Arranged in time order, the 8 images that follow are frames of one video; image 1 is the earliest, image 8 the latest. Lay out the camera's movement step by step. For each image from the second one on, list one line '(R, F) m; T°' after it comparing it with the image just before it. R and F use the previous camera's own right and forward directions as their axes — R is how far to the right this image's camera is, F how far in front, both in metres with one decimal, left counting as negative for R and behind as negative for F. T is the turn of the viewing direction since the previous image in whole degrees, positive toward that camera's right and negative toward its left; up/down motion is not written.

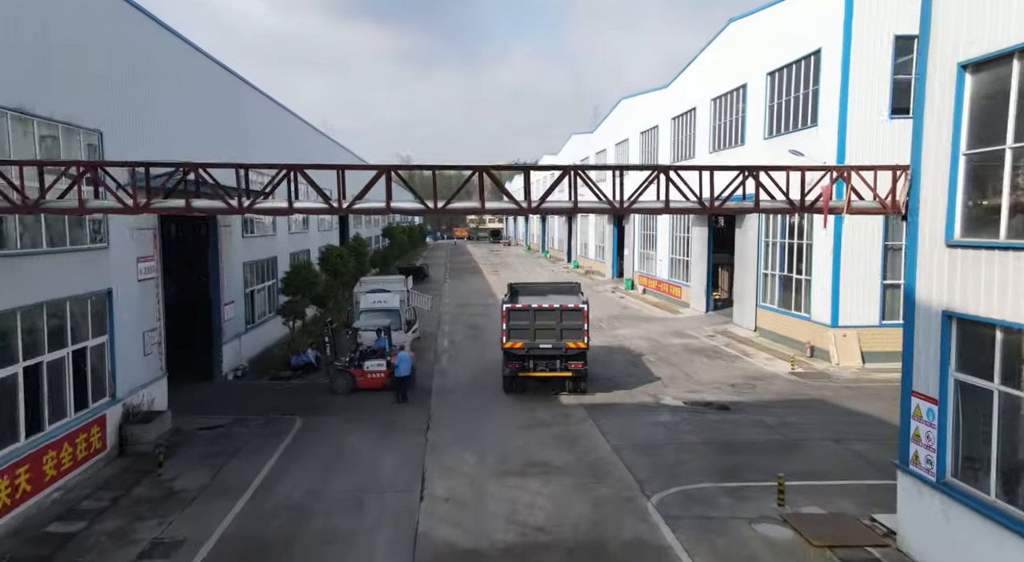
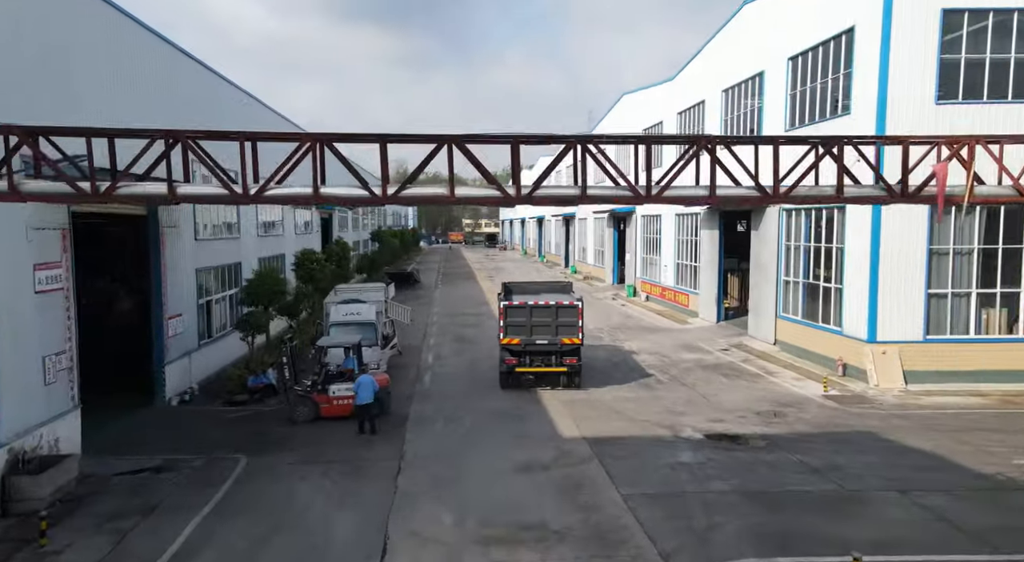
(+0.1, +2.0) m; 0°
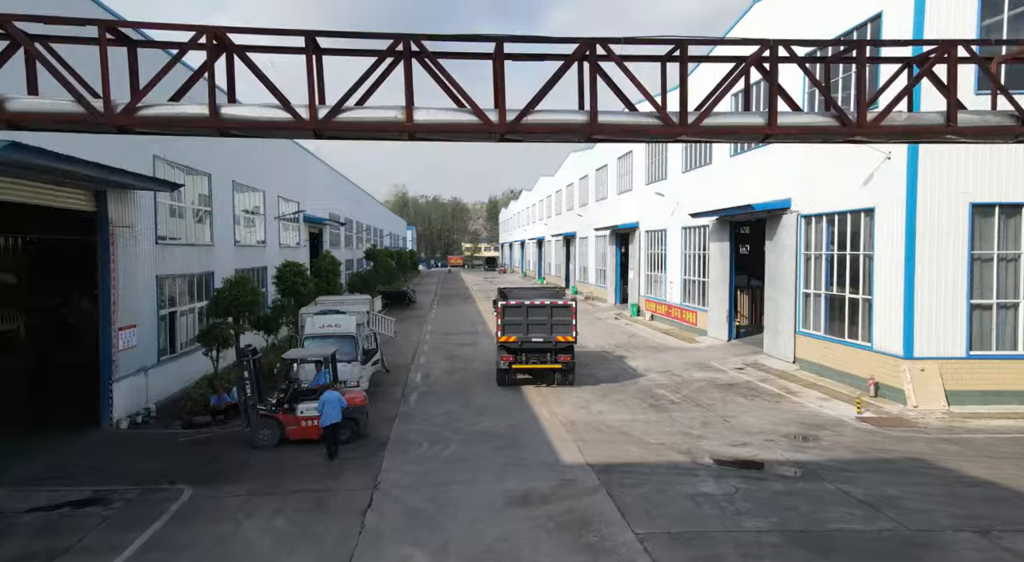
(+0.1, +1.4) m; 0°
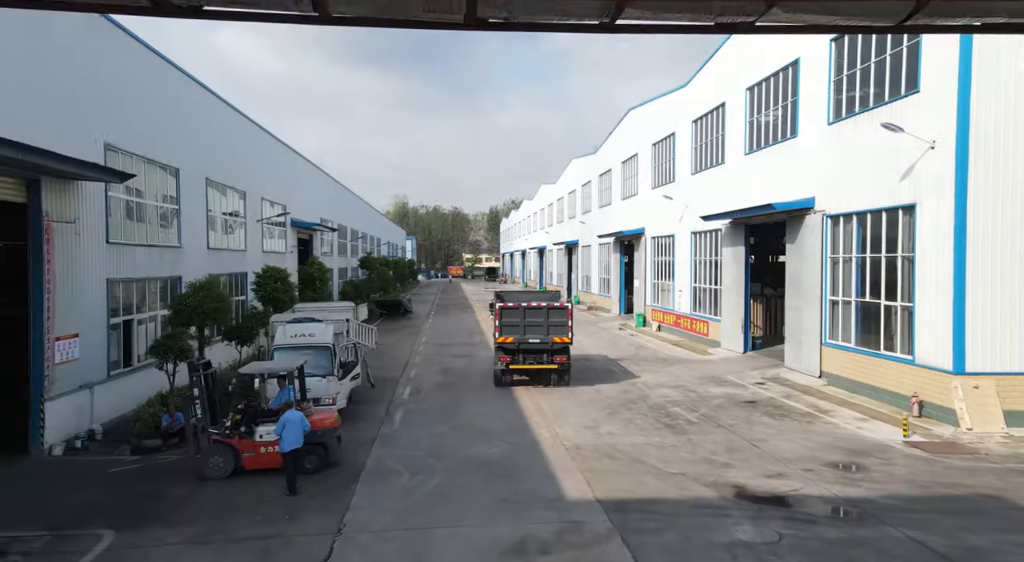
(+0.1, +1.5) m; 0°
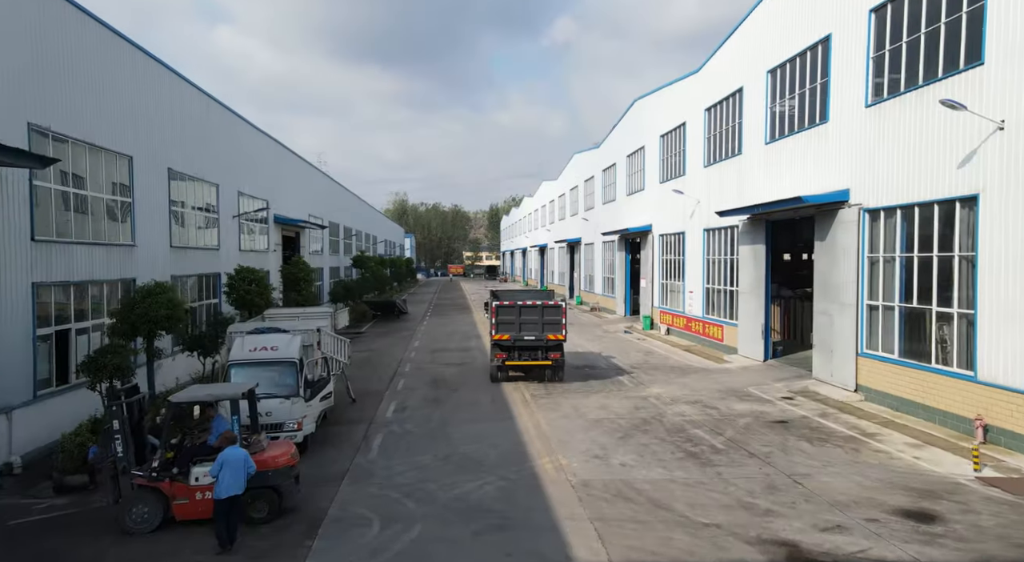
(+0.1, +1.7) m; 0°
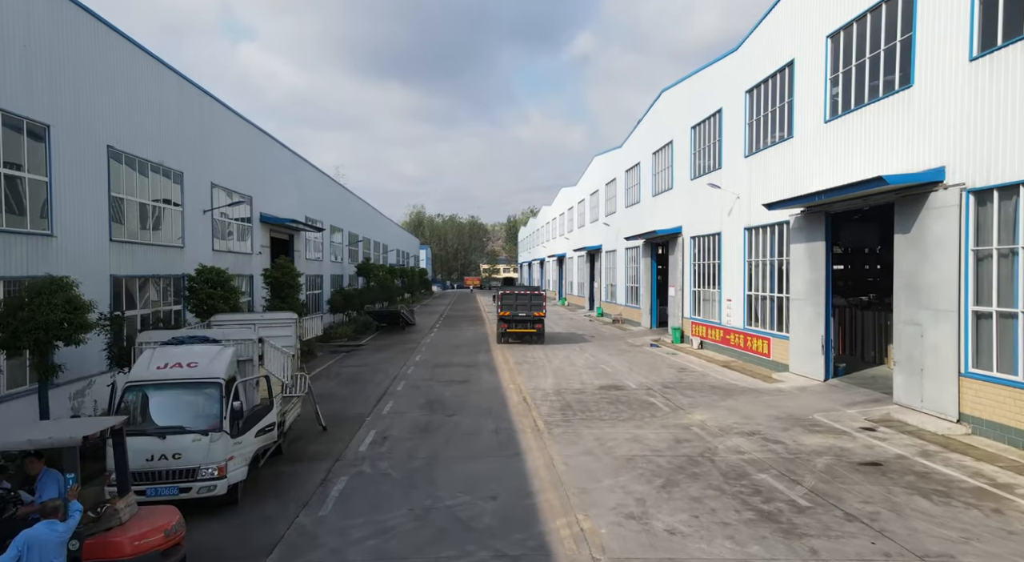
(+0.2, +2.7) m; -2°
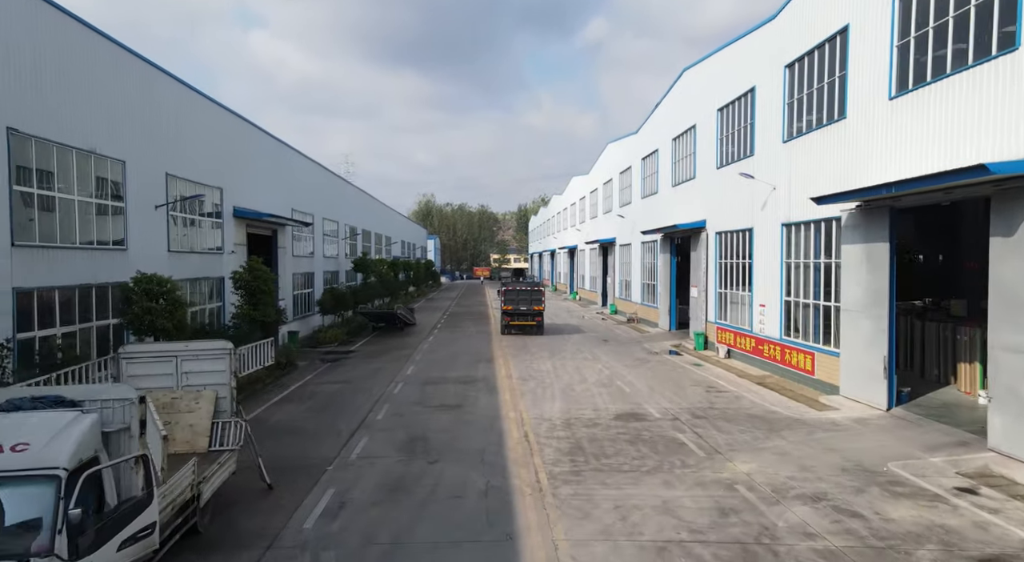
(+0.2, +2.5) m; -1°
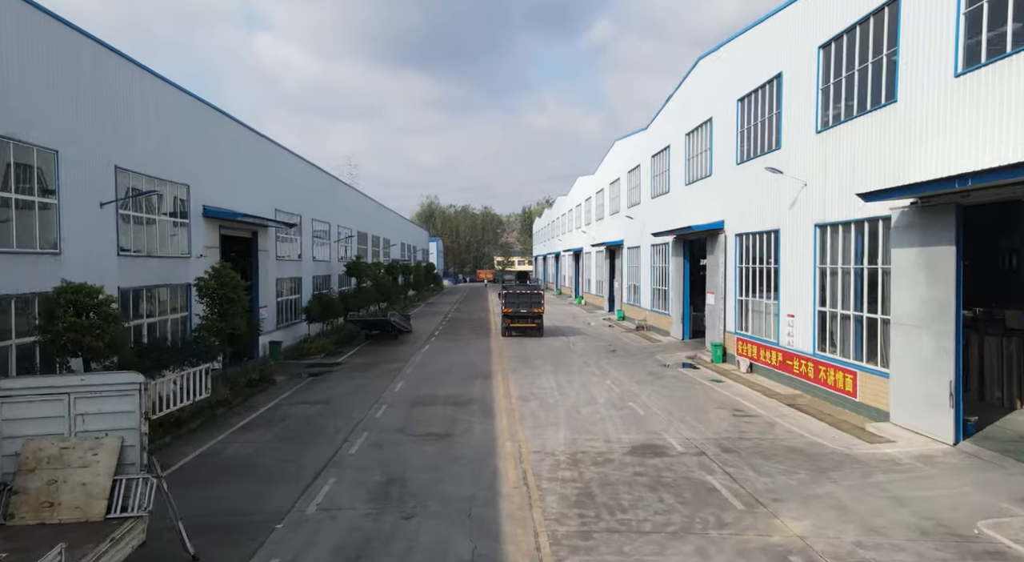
(+0.1, +1.9) m; 0°
